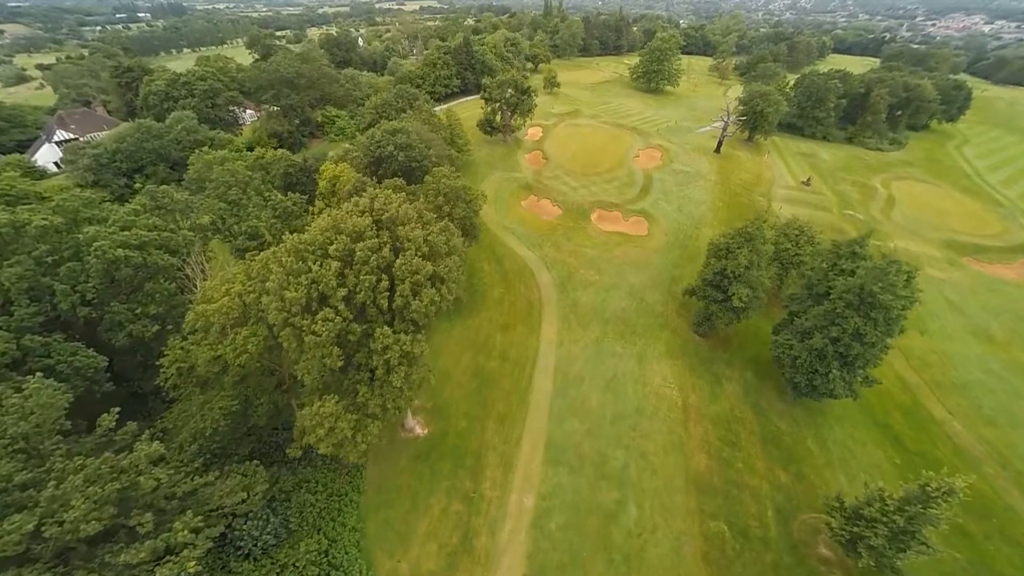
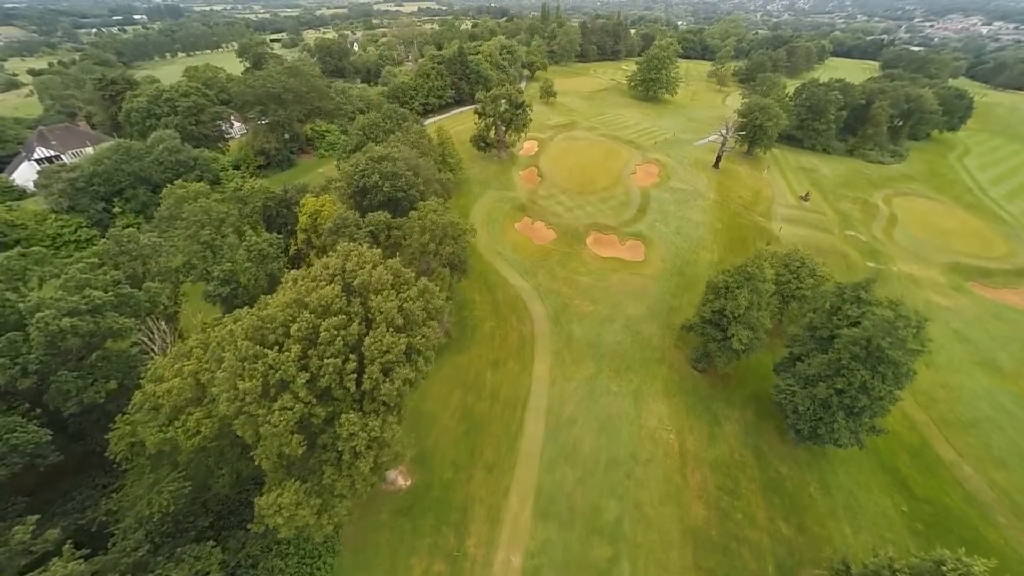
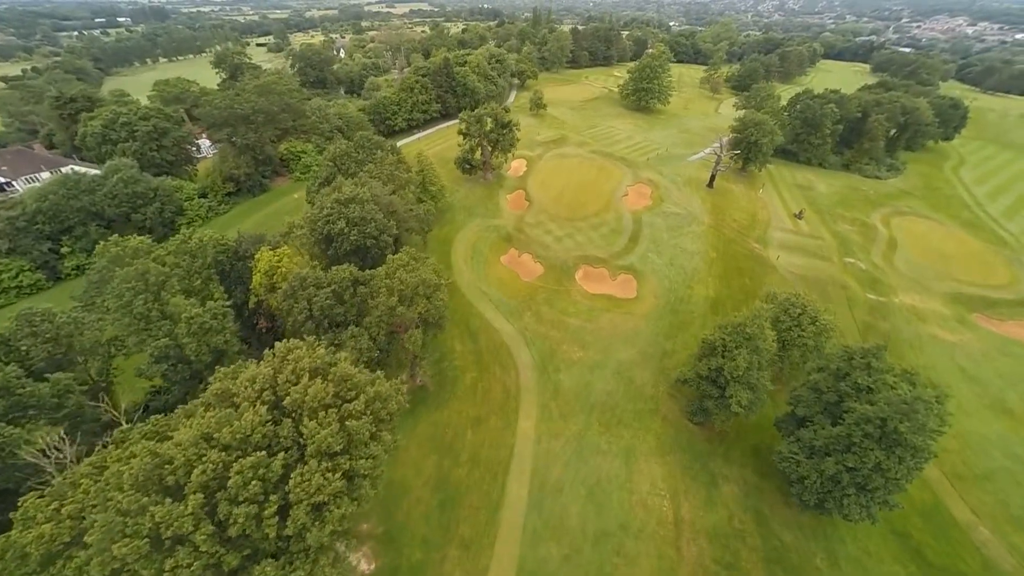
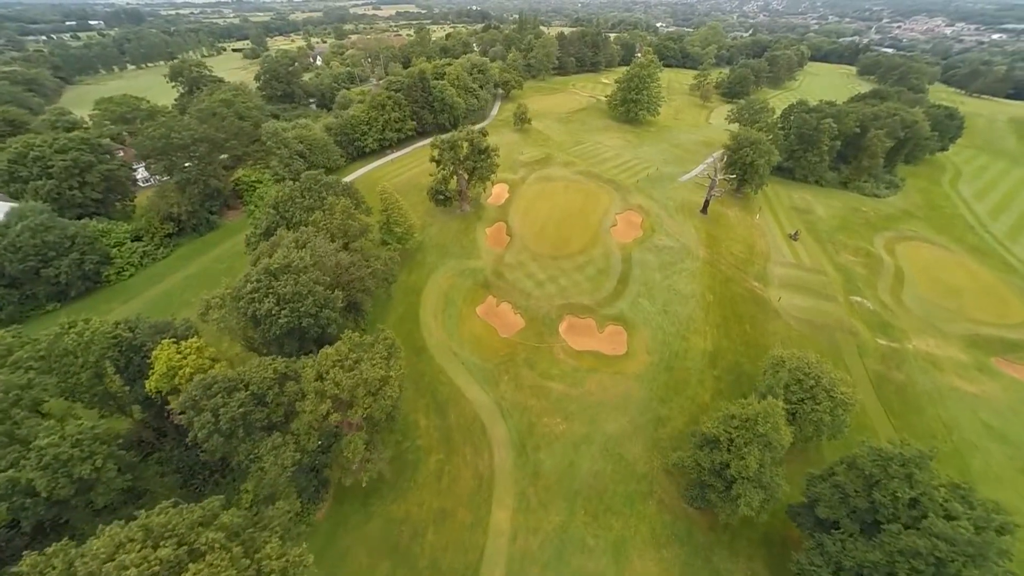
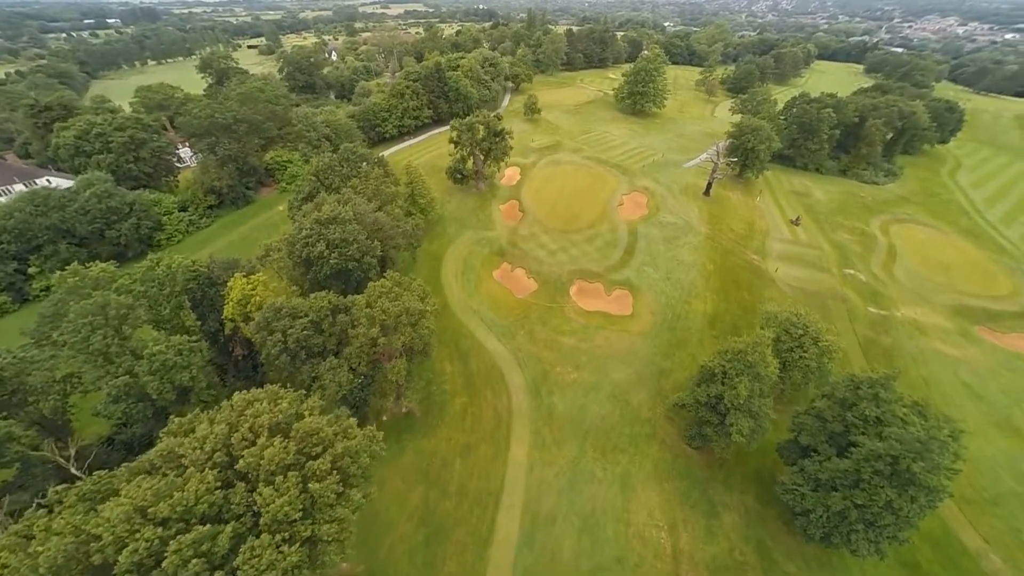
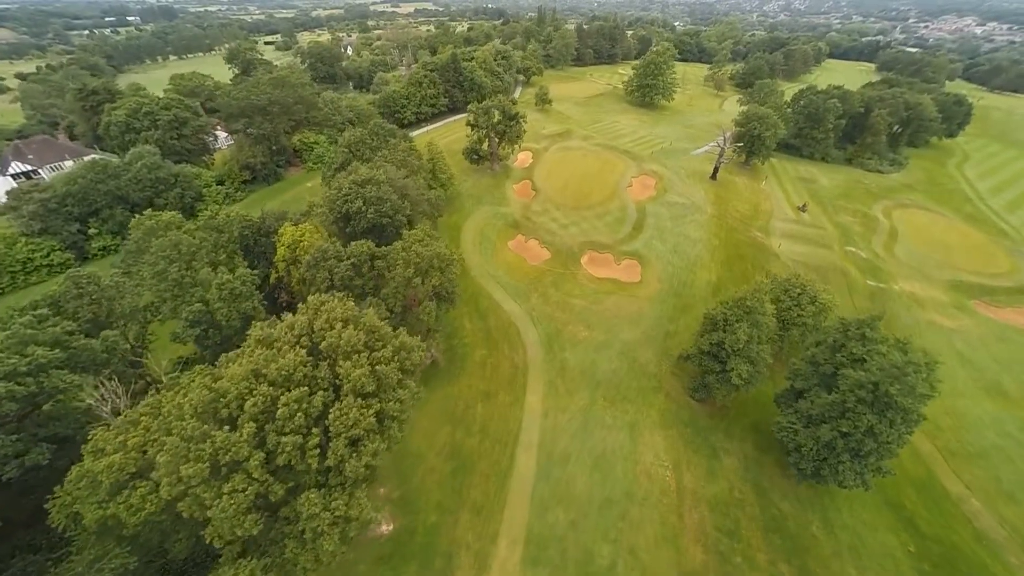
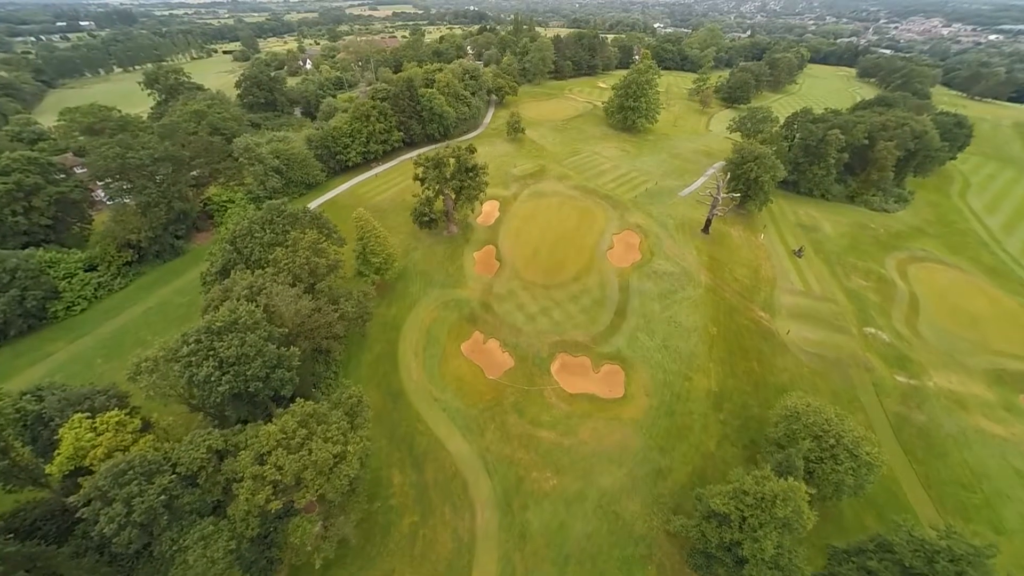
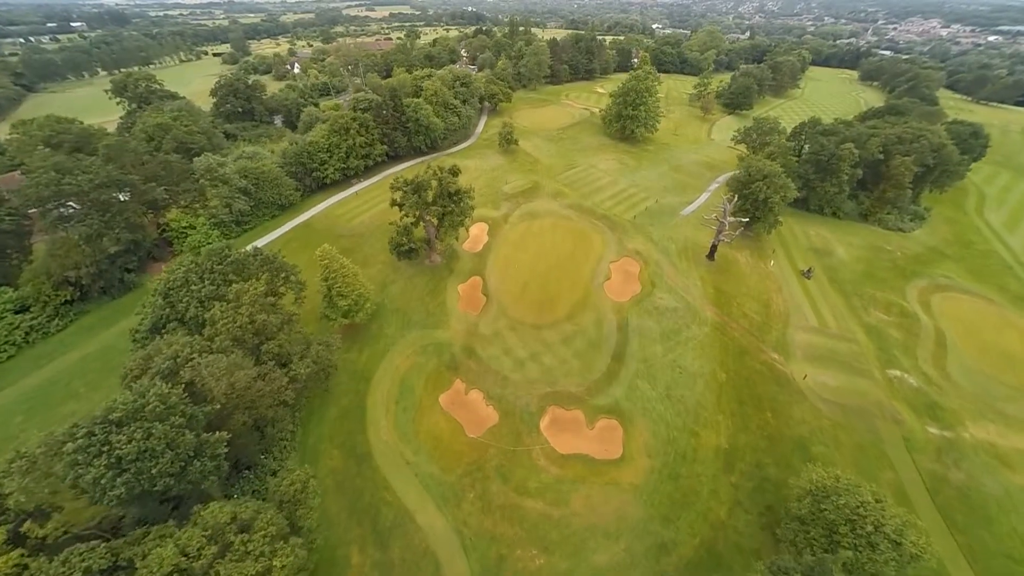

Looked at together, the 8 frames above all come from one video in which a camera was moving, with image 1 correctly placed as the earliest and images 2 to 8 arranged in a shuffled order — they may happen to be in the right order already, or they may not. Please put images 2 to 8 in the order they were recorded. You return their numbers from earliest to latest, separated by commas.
2, 6, 3, 5, 4, 7, 8
